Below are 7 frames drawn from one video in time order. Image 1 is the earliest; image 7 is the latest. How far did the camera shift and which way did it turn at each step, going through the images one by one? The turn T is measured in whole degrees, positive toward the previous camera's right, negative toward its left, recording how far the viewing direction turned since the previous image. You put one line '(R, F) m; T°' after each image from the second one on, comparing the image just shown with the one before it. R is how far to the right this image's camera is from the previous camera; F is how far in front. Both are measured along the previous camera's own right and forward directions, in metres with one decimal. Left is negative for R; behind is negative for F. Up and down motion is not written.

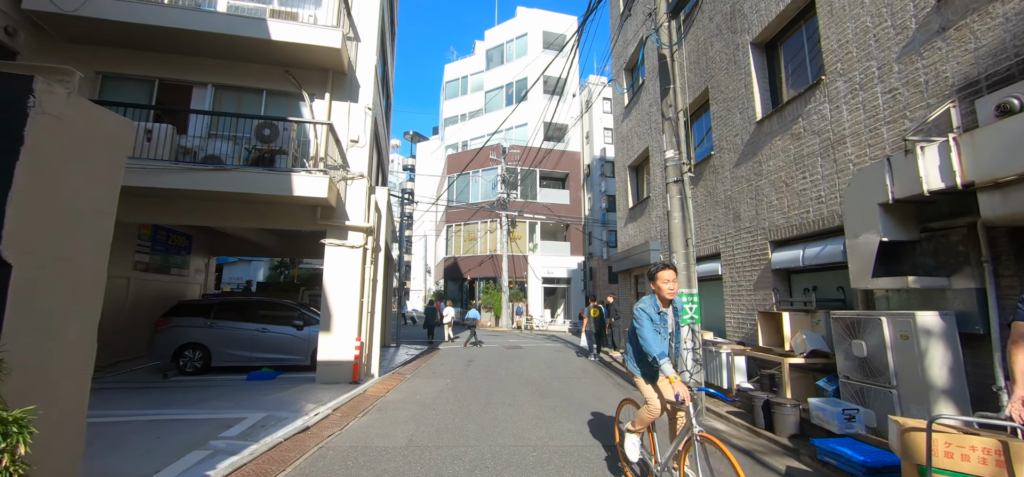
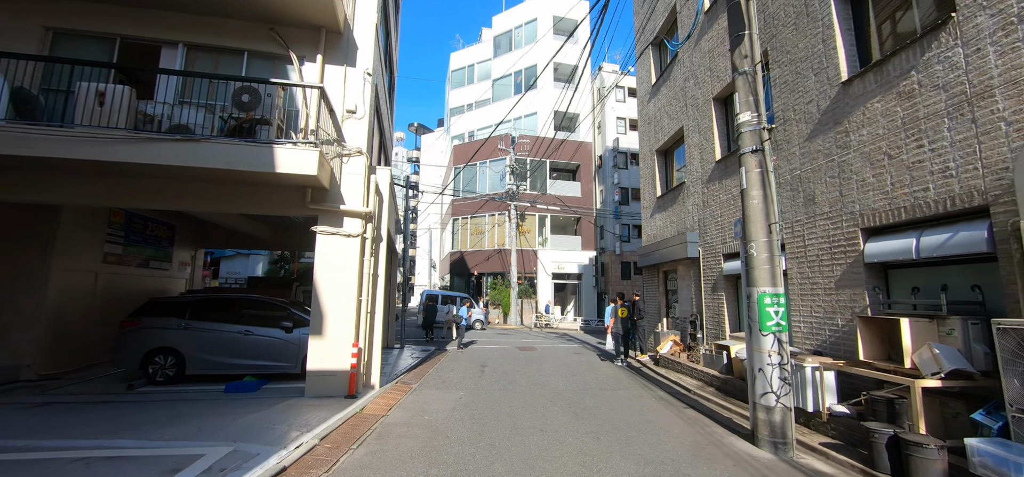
(-0.3, +1.2) m; -1°
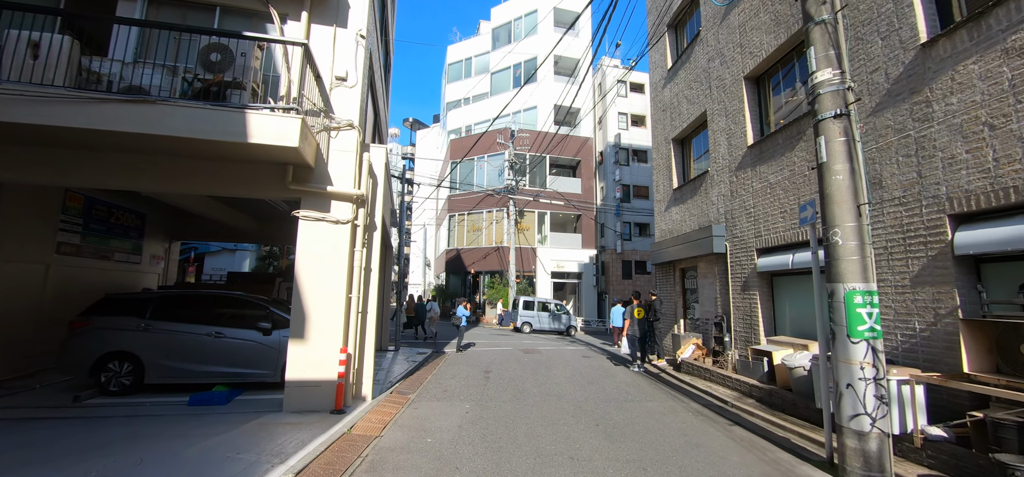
(-0.3, +0.9) m; +1°
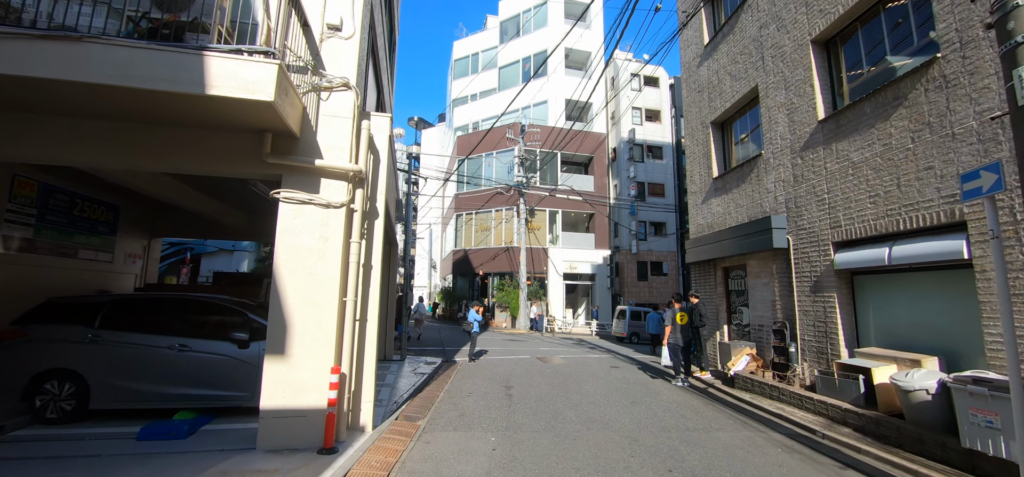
(-0.4, +1.1) m; -1°
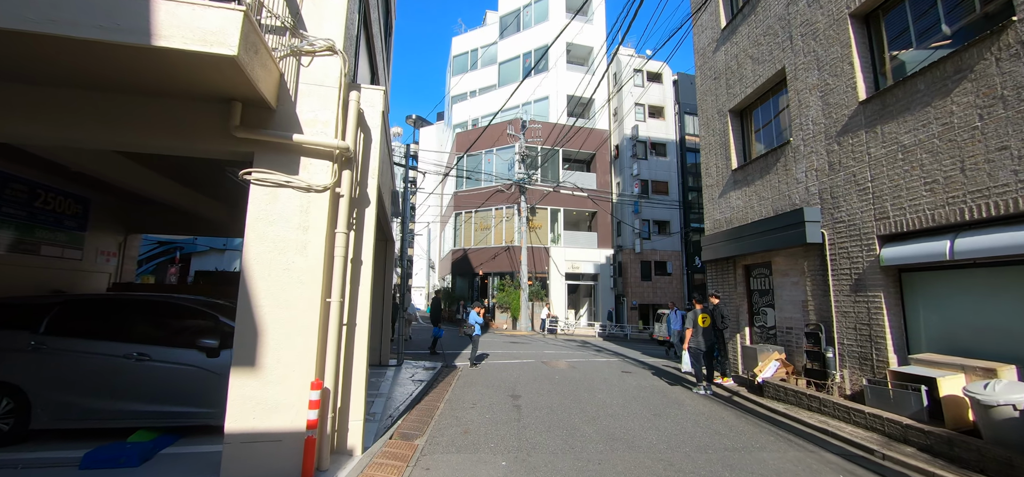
(-0.1, +0.6) m; 0°
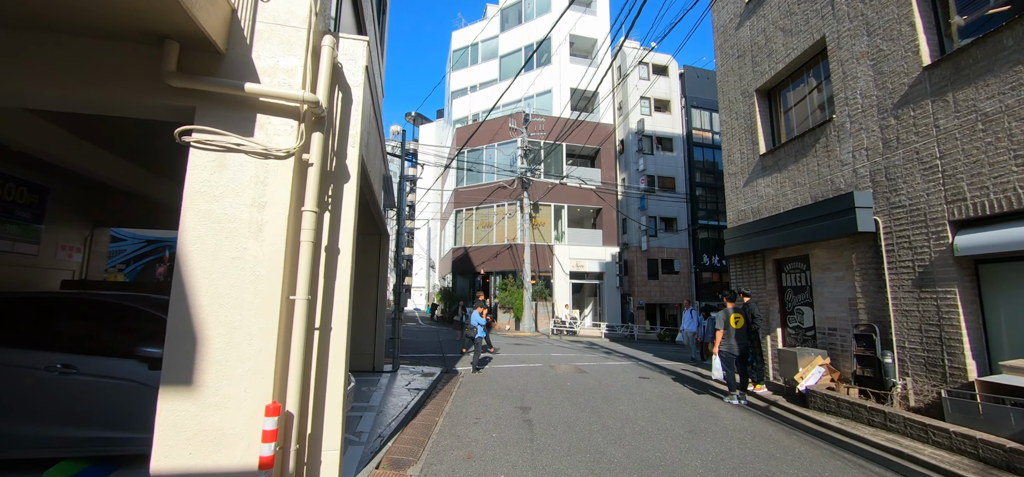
(-0.1, +0.8) m; 0°
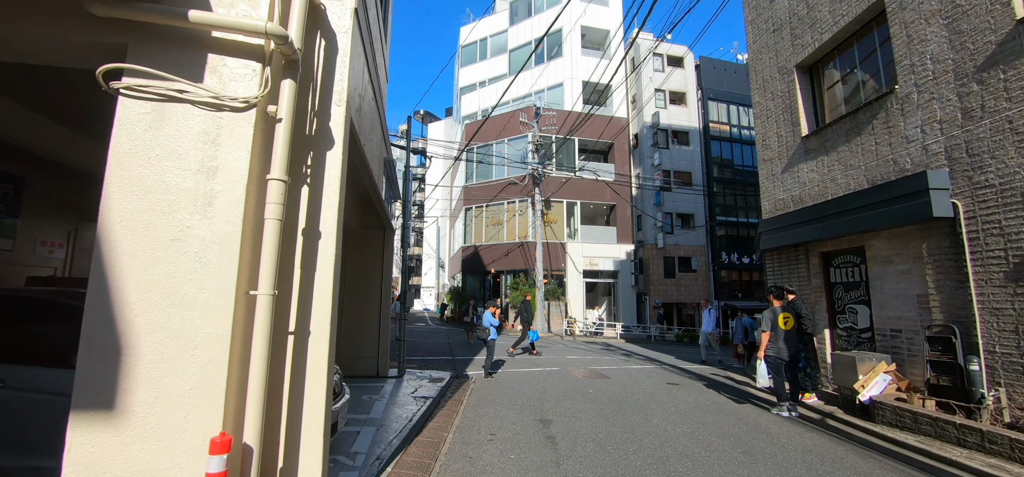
(-0.1, +0.7) m; -1°
